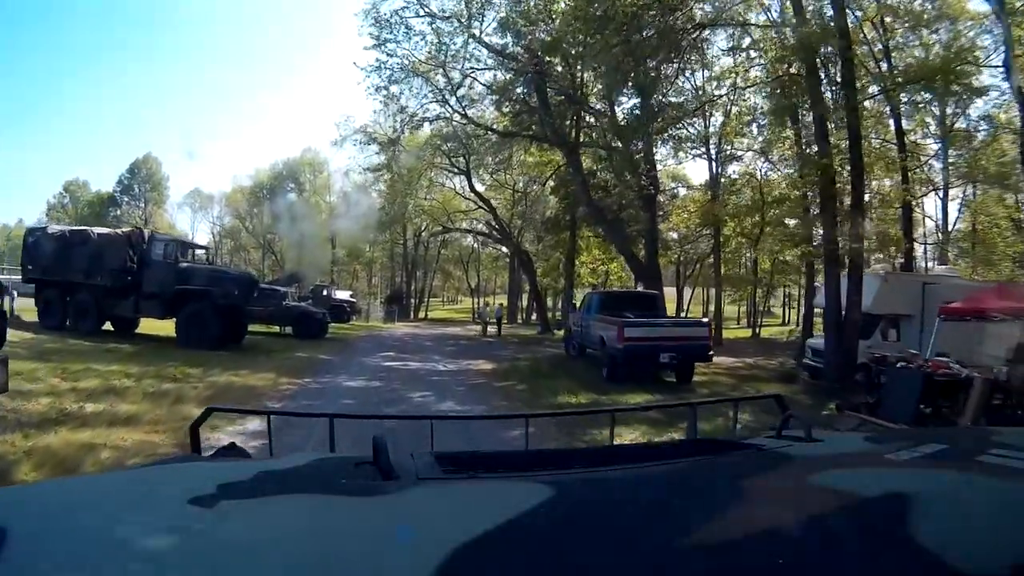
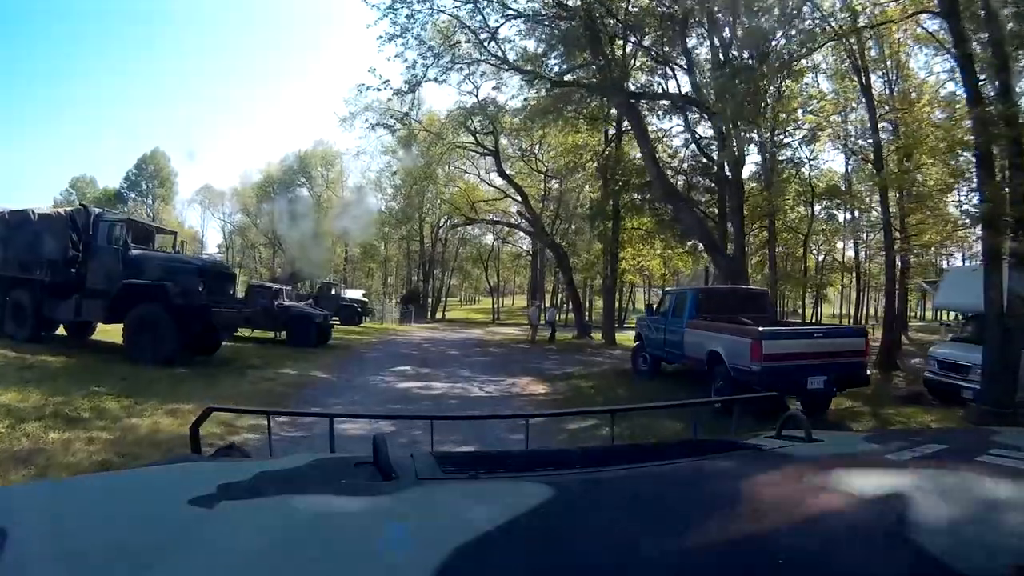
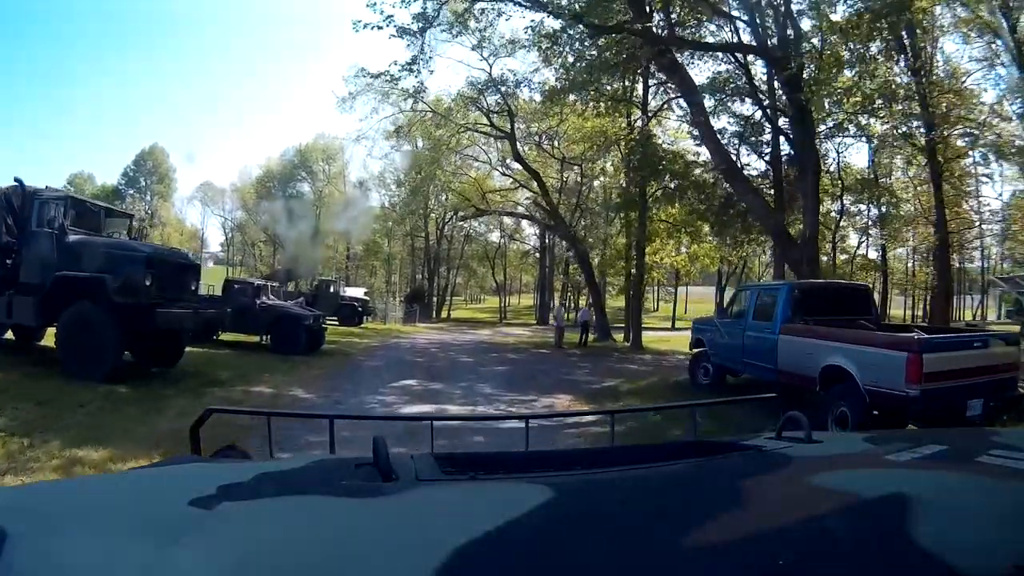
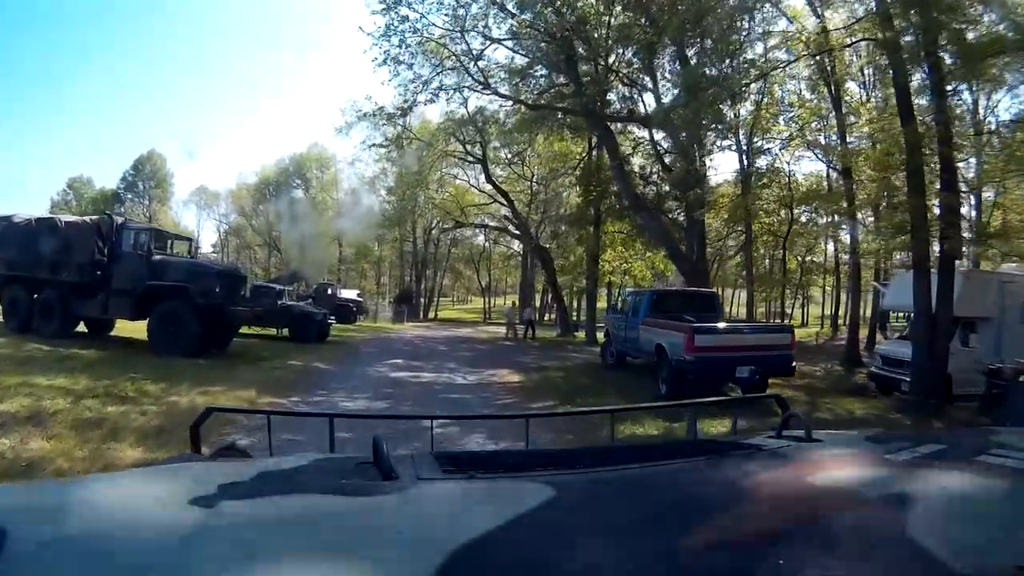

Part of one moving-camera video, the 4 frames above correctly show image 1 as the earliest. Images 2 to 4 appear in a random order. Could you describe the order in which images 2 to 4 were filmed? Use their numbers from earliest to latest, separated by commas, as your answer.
4, 2, 3
